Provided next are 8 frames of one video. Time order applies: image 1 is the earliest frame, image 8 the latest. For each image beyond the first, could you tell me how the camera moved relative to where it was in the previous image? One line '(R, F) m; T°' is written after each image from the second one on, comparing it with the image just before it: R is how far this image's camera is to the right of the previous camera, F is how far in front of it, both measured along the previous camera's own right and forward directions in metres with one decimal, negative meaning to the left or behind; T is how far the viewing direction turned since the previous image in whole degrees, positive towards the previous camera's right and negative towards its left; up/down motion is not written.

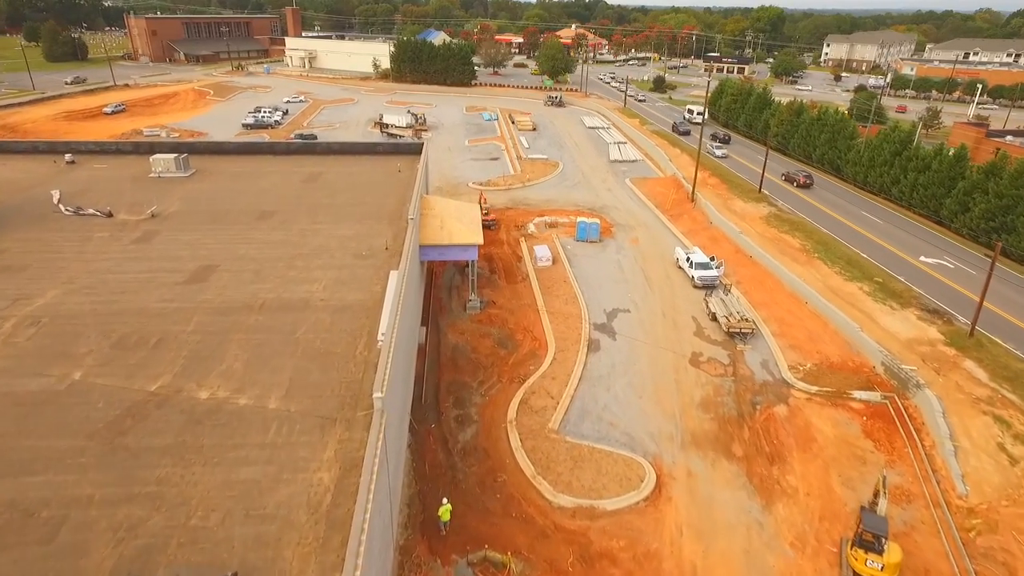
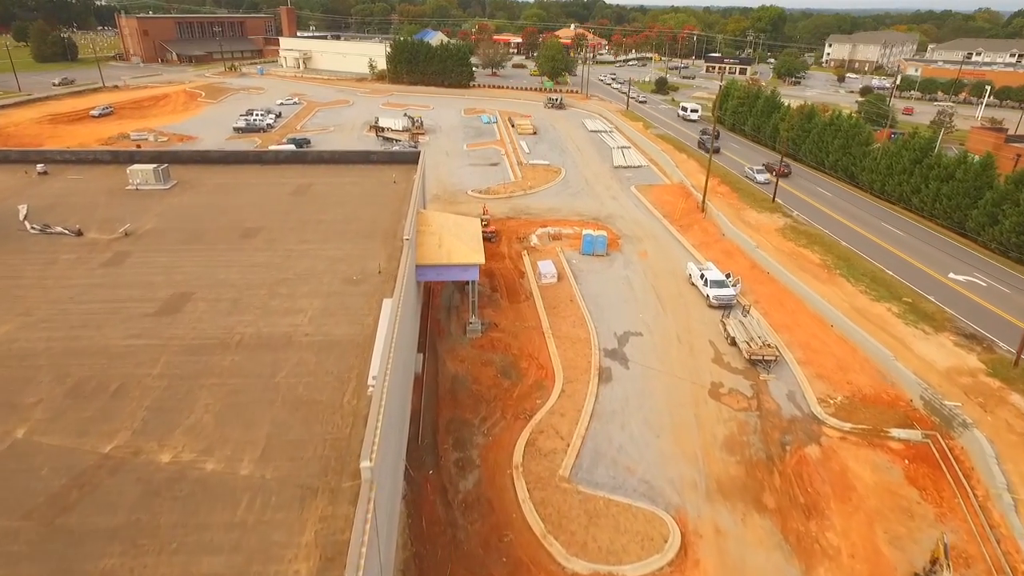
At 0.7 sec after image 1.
(-0.2, +1.9) m; 0°
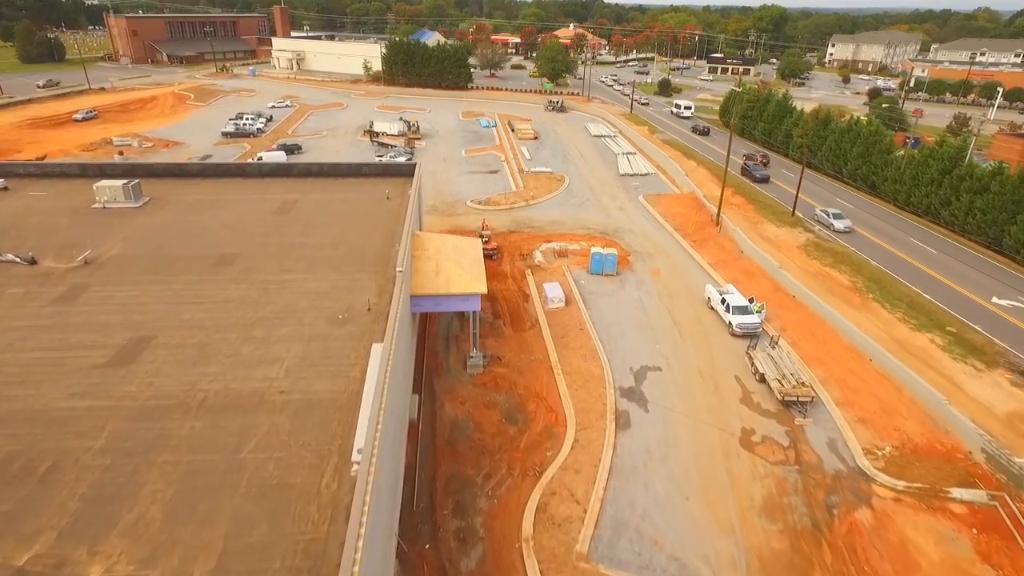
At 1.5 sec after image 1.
(-0.2, +2.4) m; 0°
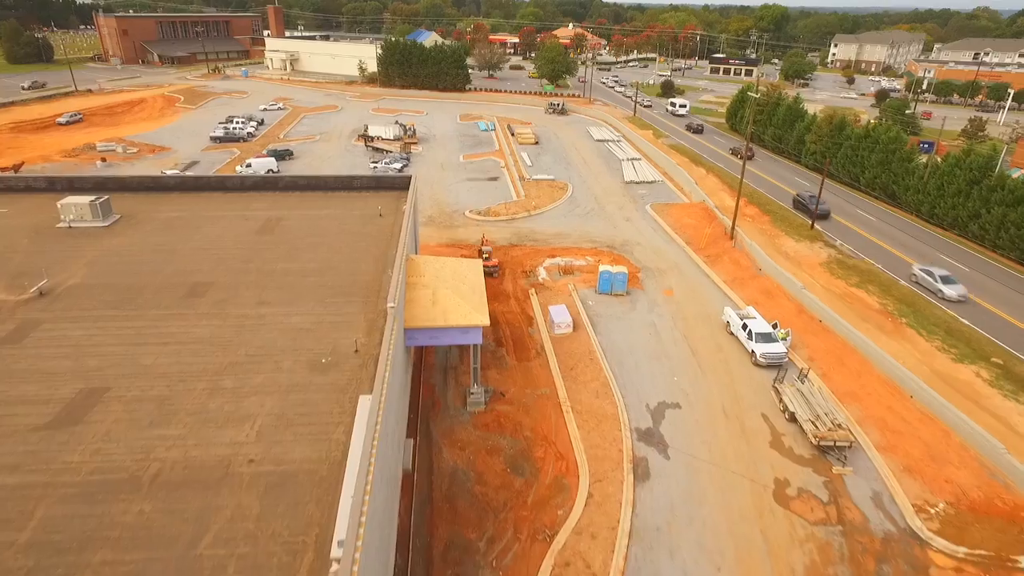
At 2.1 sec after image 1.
(-0.2, +2.1) m; 0°
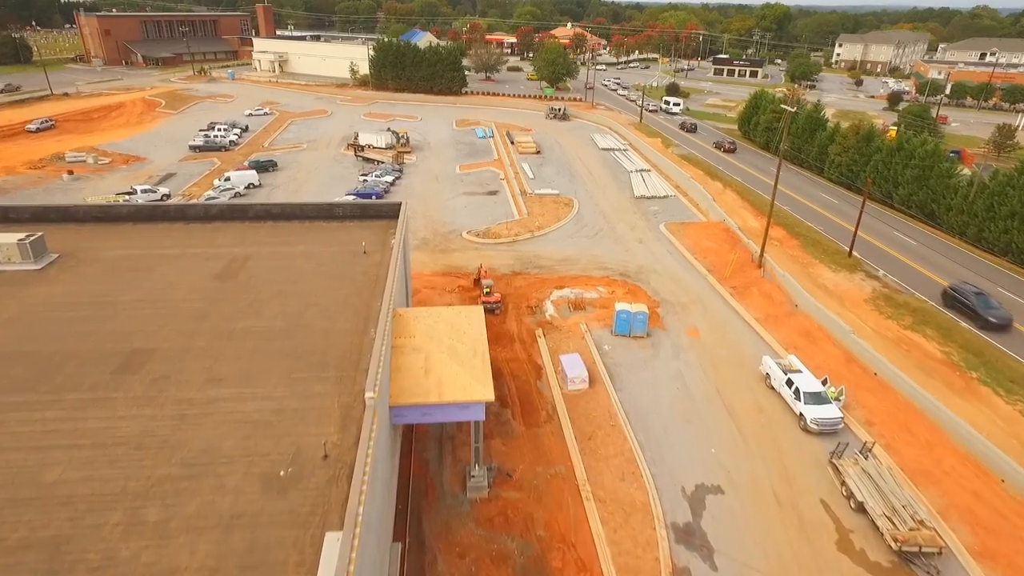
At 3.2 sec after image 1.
(-0.3, +3.6) m; 0°
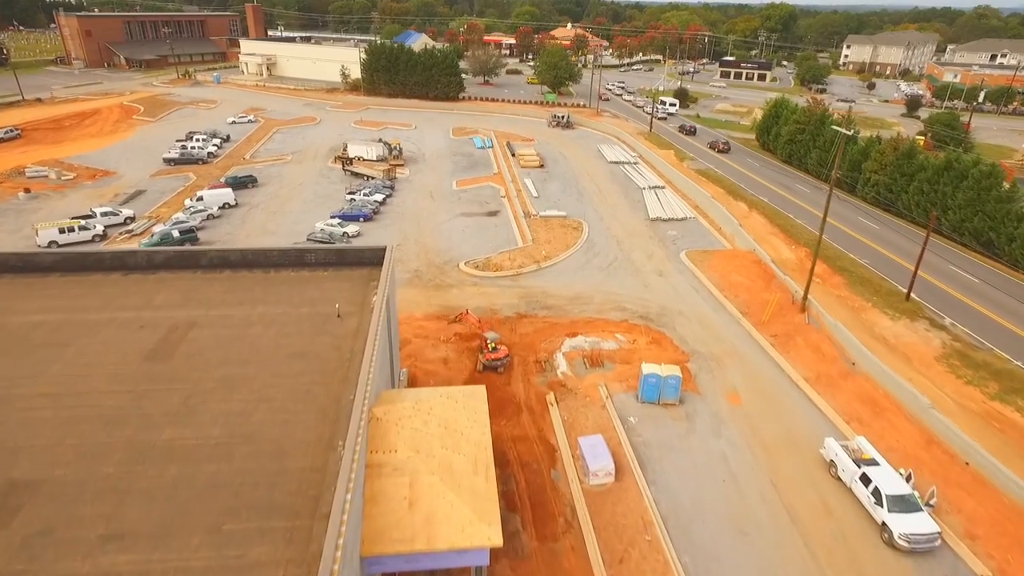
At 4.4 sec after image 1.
(-0.3, +4.1) m; 0°
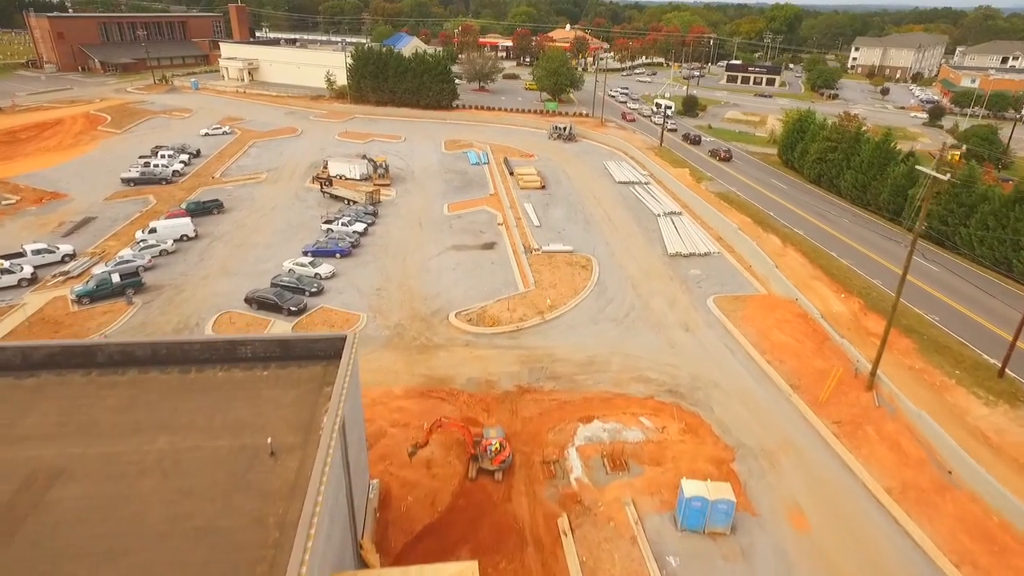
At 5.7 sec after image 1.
(-0.1, +5.0) m; 0°
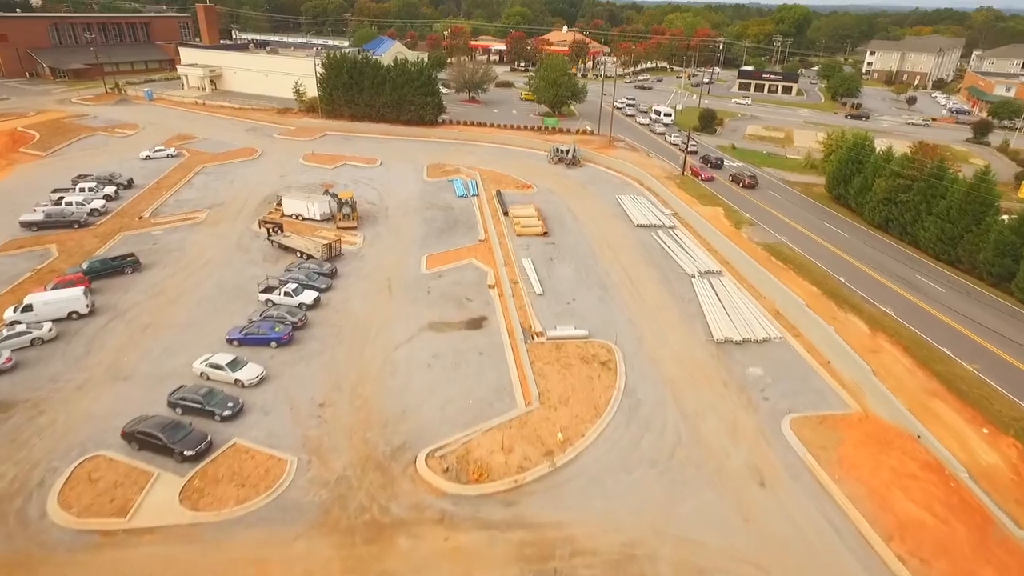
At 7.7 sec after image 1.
(-0.1, +8.6) m; +1°
